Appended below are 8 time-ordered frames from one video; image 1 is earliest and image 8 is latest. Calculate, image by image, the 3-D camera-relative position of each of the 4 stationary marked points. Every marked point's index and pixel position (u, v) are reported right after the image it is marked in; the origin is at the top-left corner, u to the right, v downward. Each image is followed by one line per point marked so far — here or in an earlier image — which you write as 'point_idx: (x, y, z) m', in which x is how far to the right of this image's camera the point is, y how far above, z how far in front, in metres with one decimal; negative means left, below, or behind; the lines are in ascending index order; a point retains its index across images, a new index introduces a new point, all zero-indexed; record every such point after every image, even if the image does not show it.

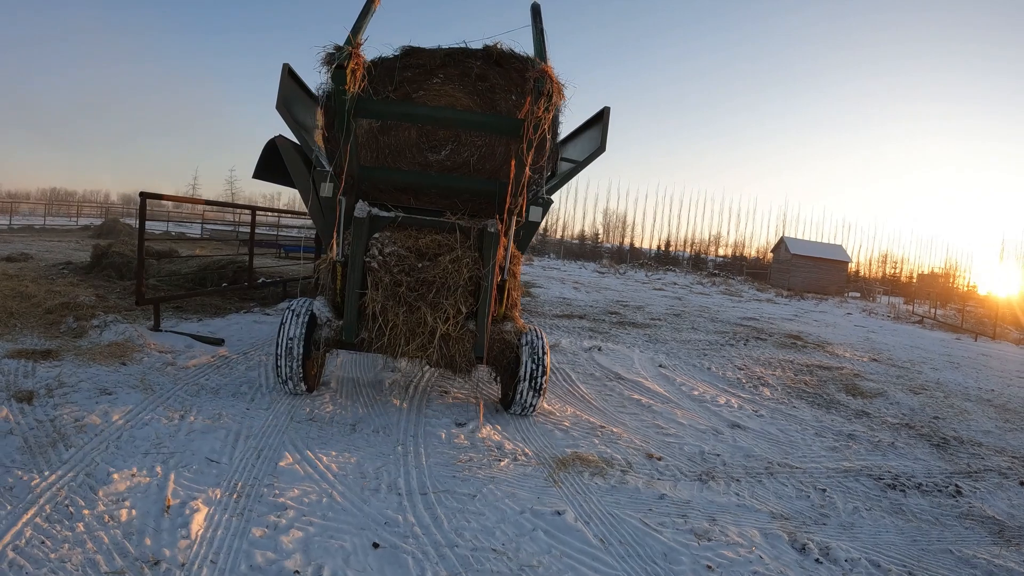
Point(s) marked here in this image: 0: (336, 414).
0: (-1.3, -0.9, +4.0) m
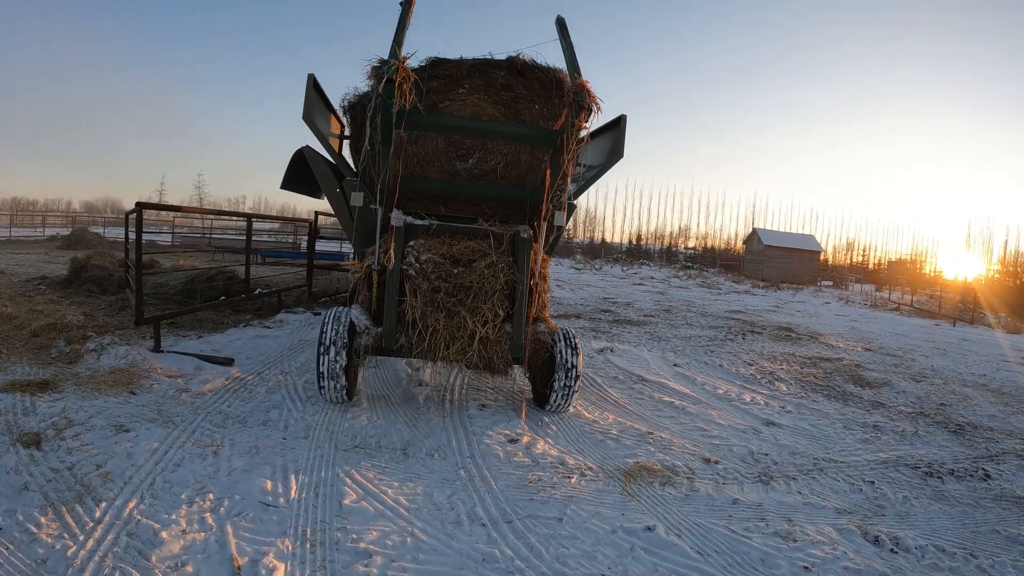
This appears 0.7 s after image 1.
0: (-1.0, -1.1, +4.0) m
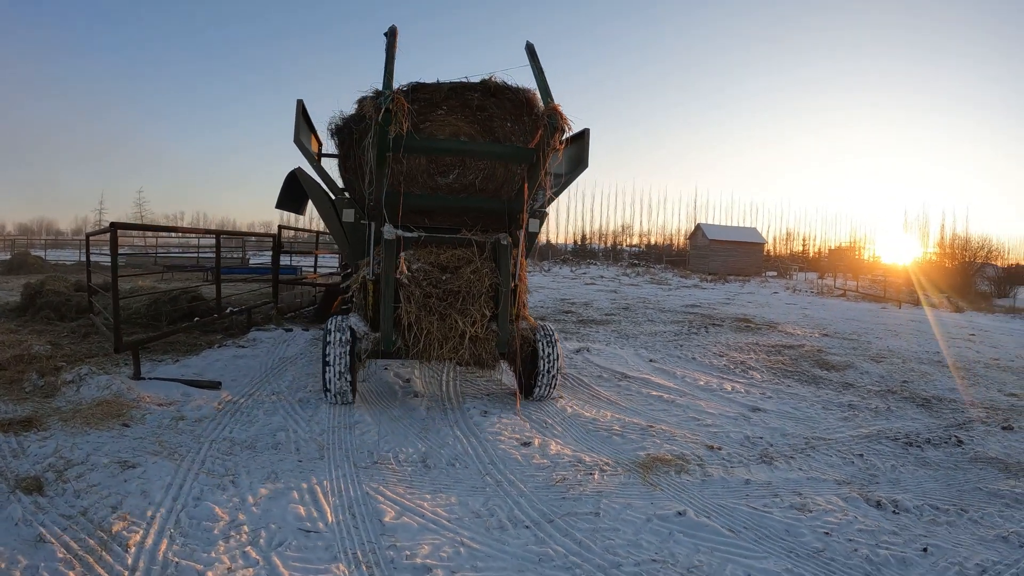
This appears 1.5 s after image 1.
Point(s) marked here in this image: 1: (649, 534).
0: (-0.9, -1.2, +4.0) m
1: (+0.8, -1.4, +3.0) m
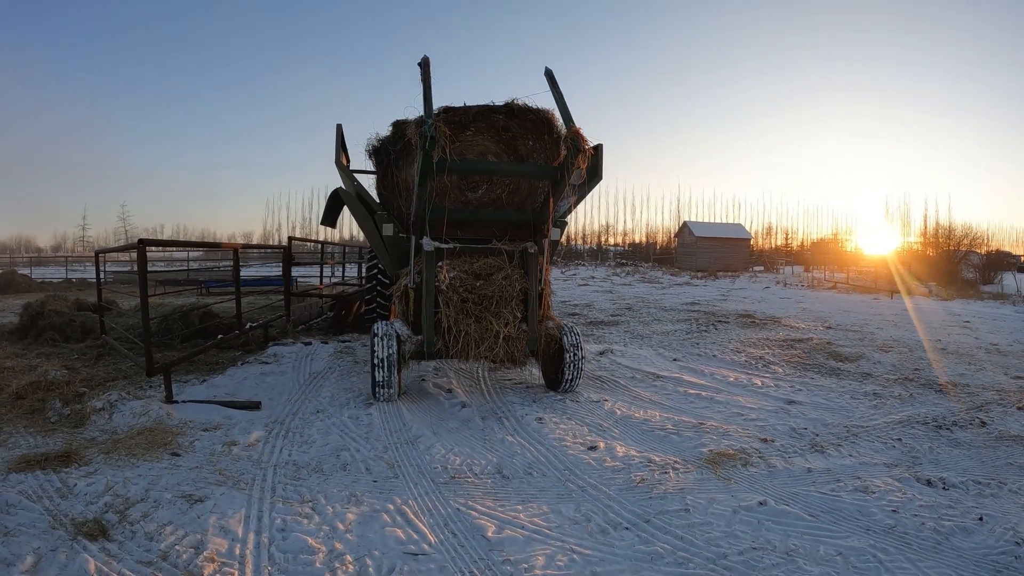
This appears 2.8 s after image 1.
0: (-0.4, -1.3, +4.1) m
1: (+1.4, -1.4, +3.3) m
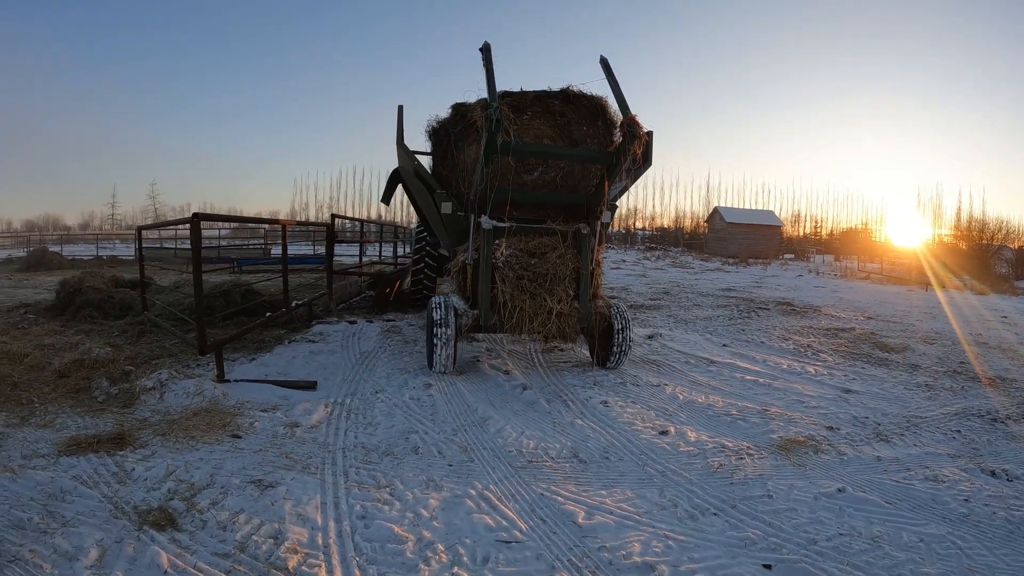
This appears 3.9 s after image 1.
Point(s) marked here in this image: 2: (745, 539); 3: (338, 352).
0: (+0.2, -1.2, +4.2) m
1: (+2.0, -1.4, +3.4) m
2: (+1.4, -1.5, +3.2) m
3: (-1.9, -0.7, +6.1) m
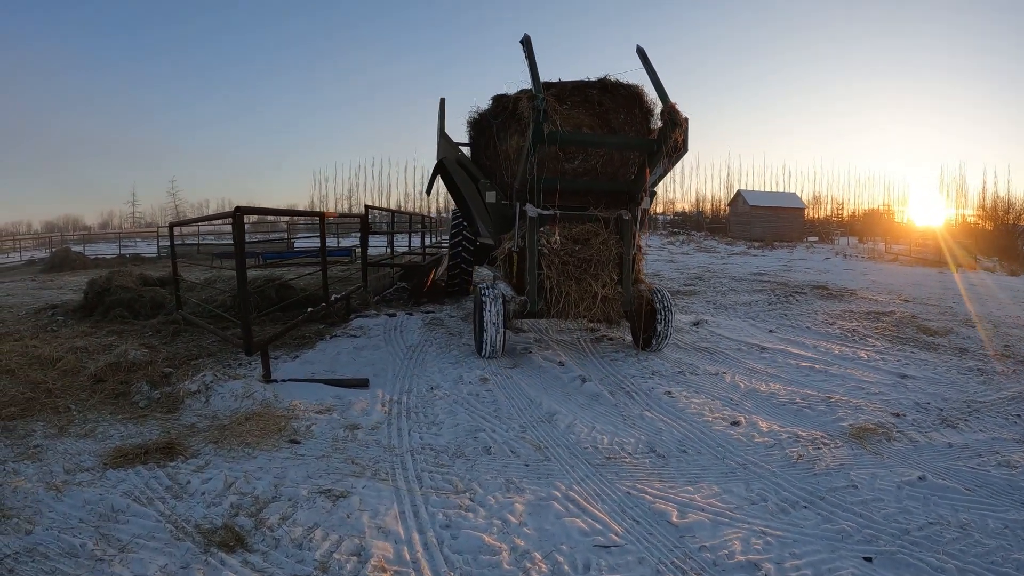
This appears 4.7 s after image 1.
0: (+0.8, -1.2, +4.2) m
1: (+2.6, -1.4, +3.5) m
2: (+2.0, -1.5, +3.3) m
3: (-1.4, -0.6, +6.0) m
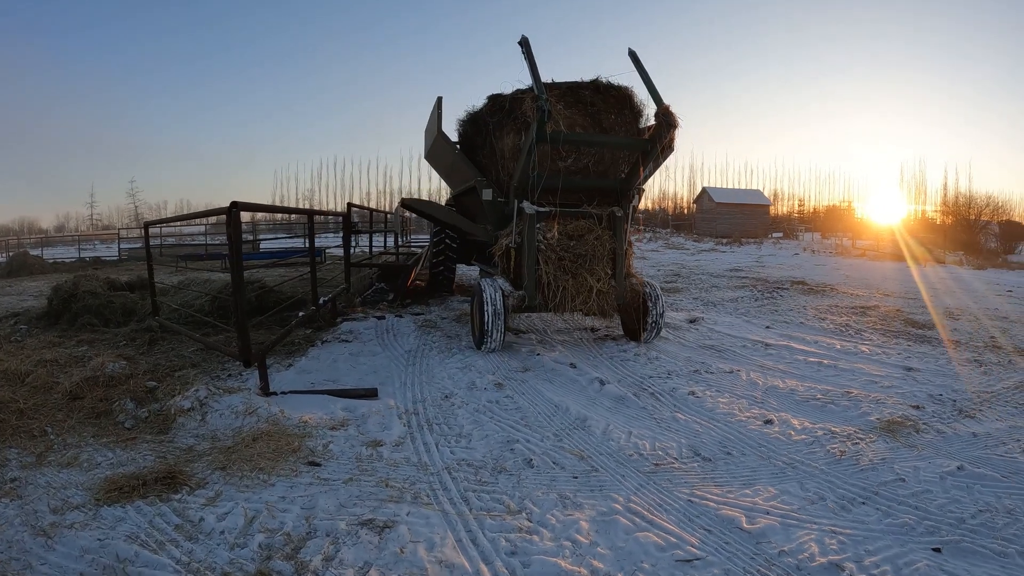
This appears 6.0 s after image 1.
0: (+1.1, -1.2, +4.0) m
1: (+2.9, -1.3, +3.6) m
2: (+2.4, -1.4, +3.3) m
3: (-1.4, -0.6, +5.5) m
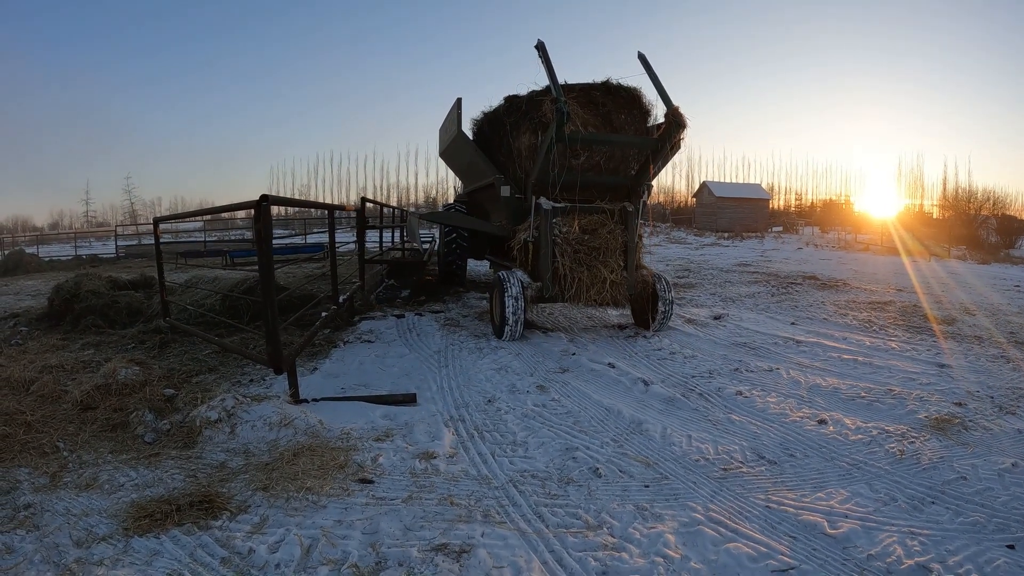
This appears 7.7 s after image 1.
0: (+1.5, -1.2, +4.0) m
1: (+3.4, -1.3, +3.6) m
2: (+2.9, -1.4, +3.3) m
3: (-1.0, -0.6, +5.3) m
